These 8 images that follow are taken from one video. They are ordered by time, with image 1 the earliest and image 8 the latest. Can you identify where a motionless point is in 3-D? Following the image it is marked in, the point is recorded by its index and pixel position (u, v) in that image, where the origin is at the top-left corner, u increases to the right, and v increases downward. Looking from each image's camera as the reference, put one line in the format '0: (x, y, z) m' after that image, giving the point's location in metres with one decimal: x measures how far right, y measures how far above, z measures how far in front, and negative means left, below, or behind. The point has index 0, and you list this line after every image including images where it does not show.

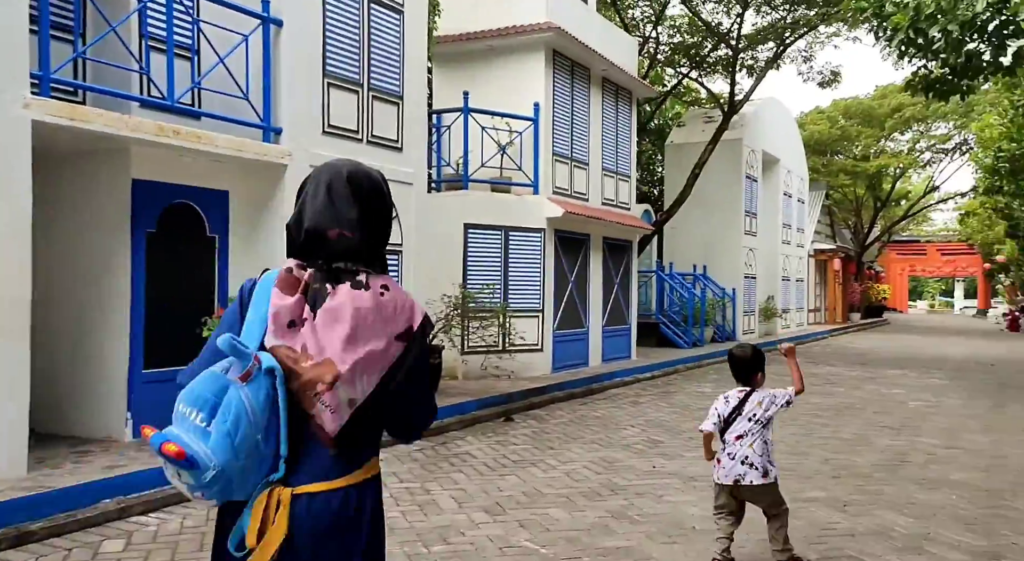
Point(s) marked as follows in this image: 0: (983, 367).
0: (+9.9, -1.8, +19.5) m
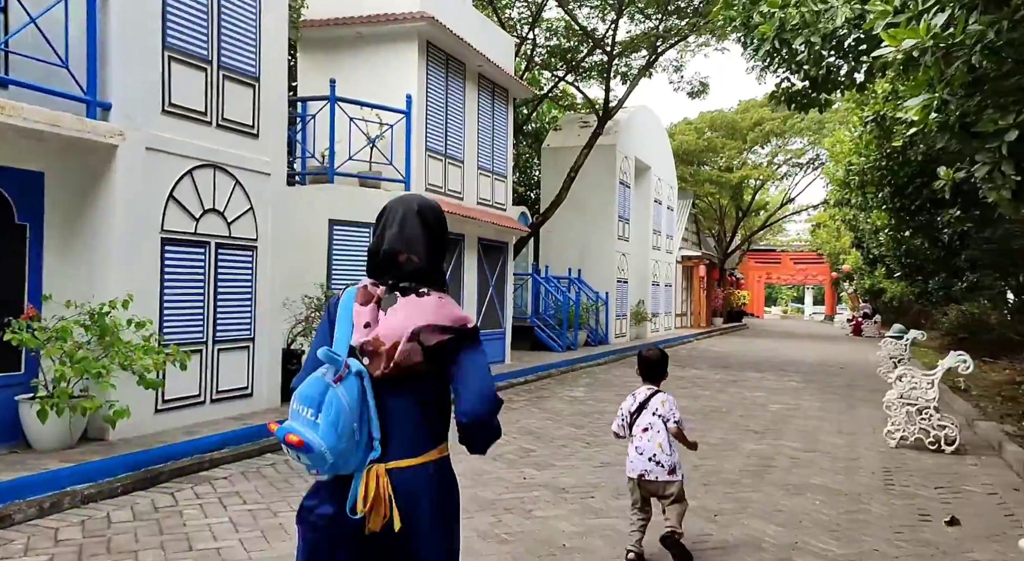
0: (+7.1, -2.0, +20.2) m
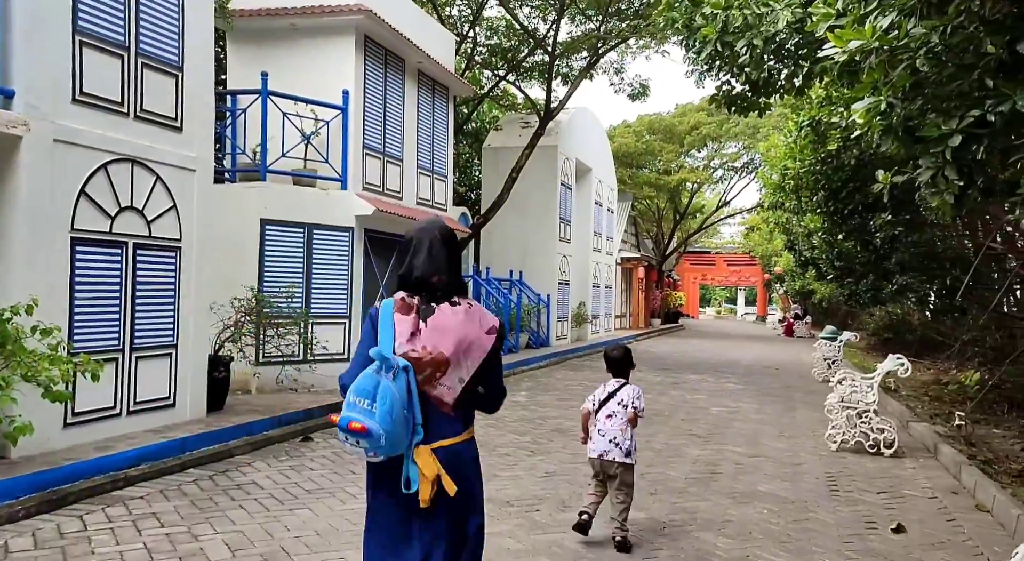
0: (+5.8, -2.0, +20.4) m
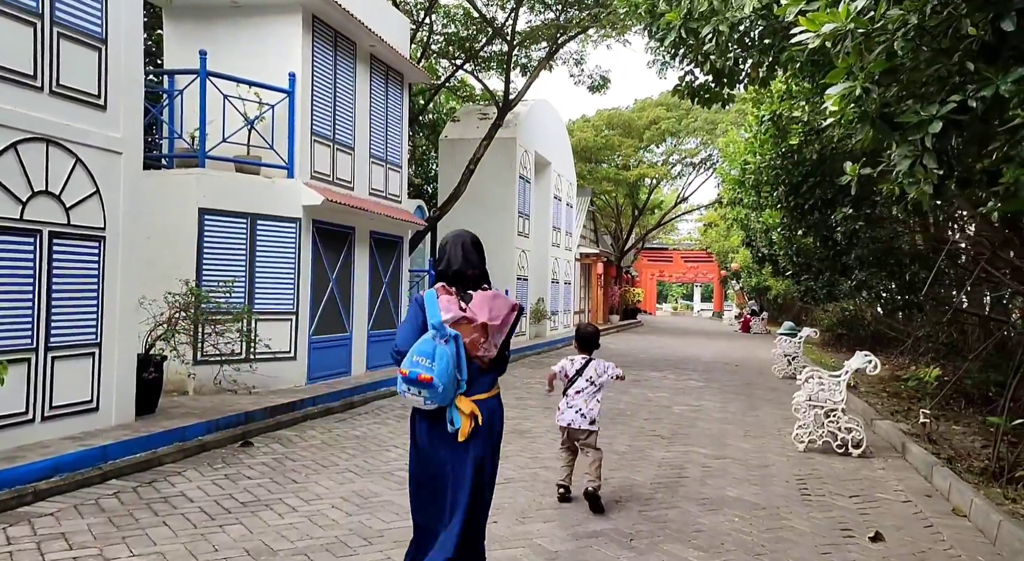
0: (+4.8, -1.9, +20.2) m
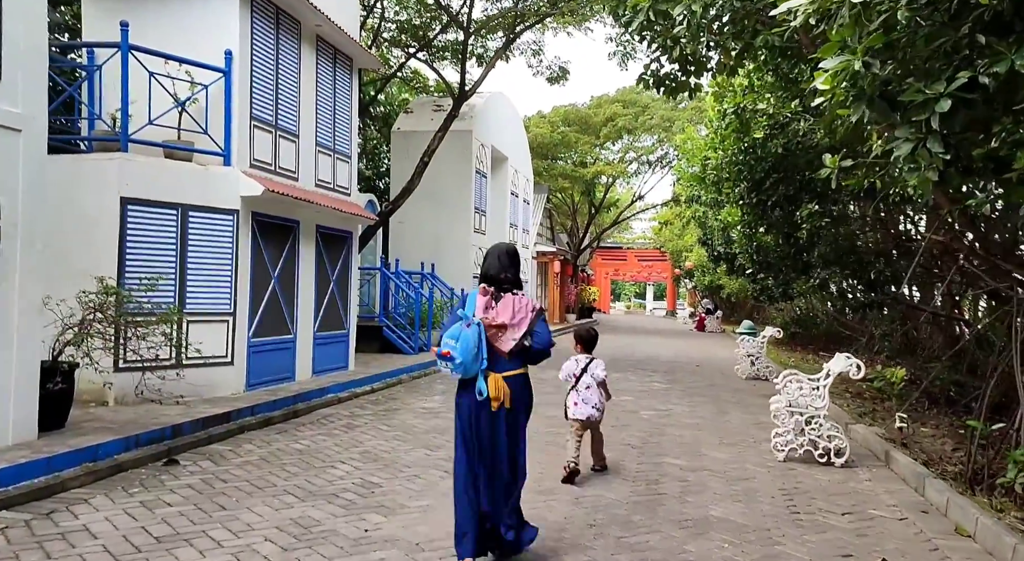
0: (+3.9, -1.9, +19.7) m
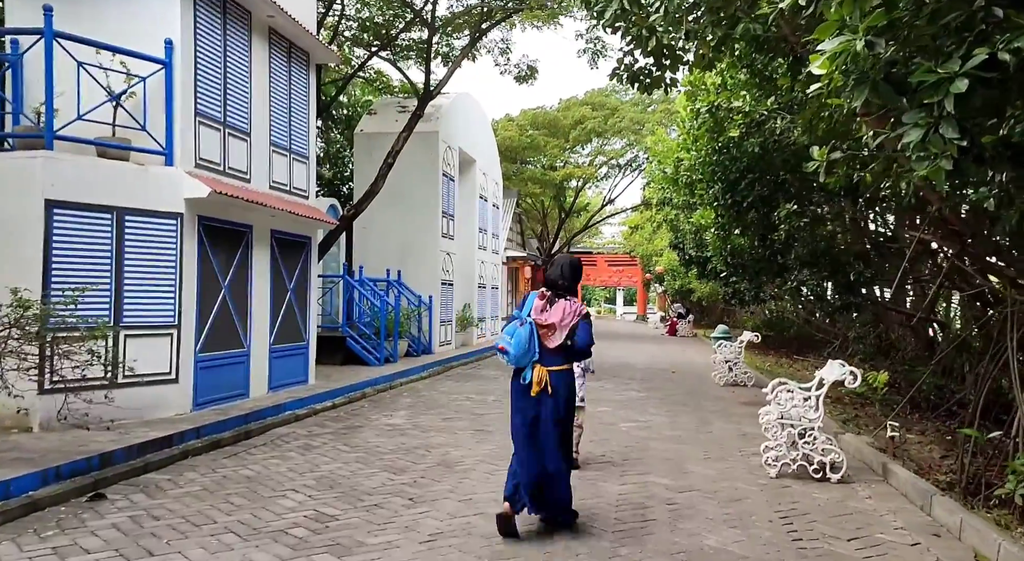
0: (+3.3, -2.0, +19.1) m
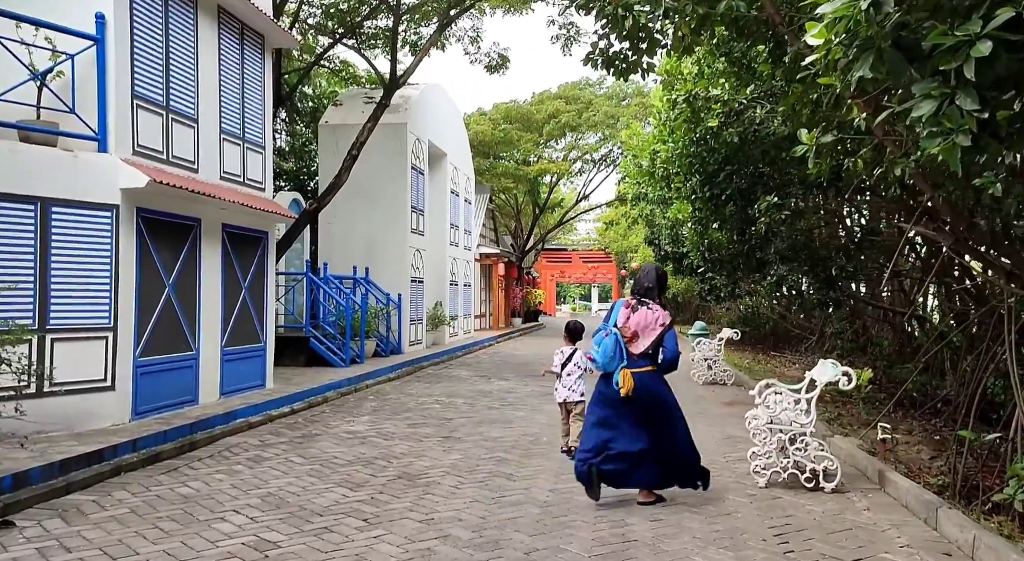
0: (+2.7, -1.9, +18.5) m
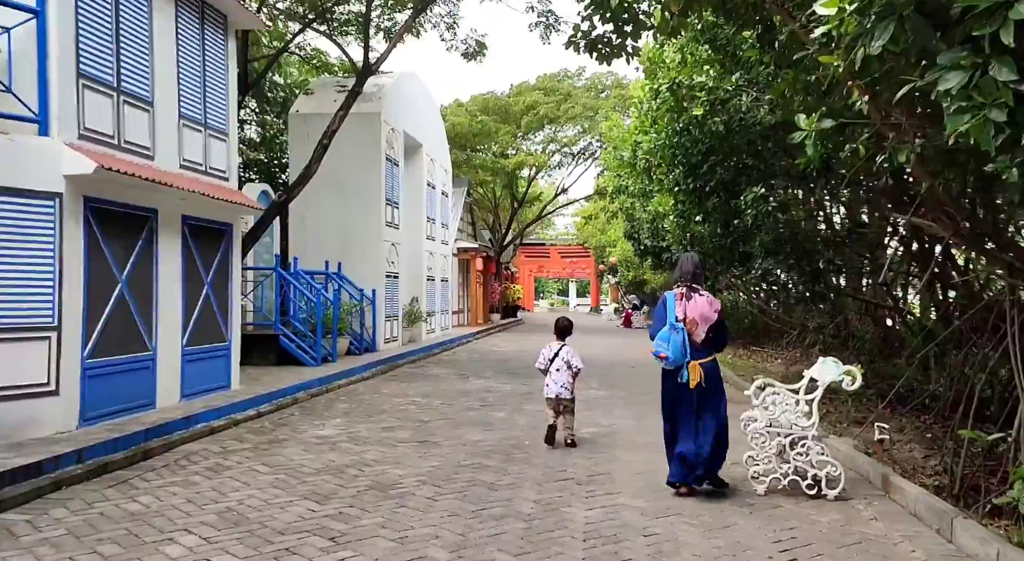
0: (+2.3, -1.8, +18.1) m
